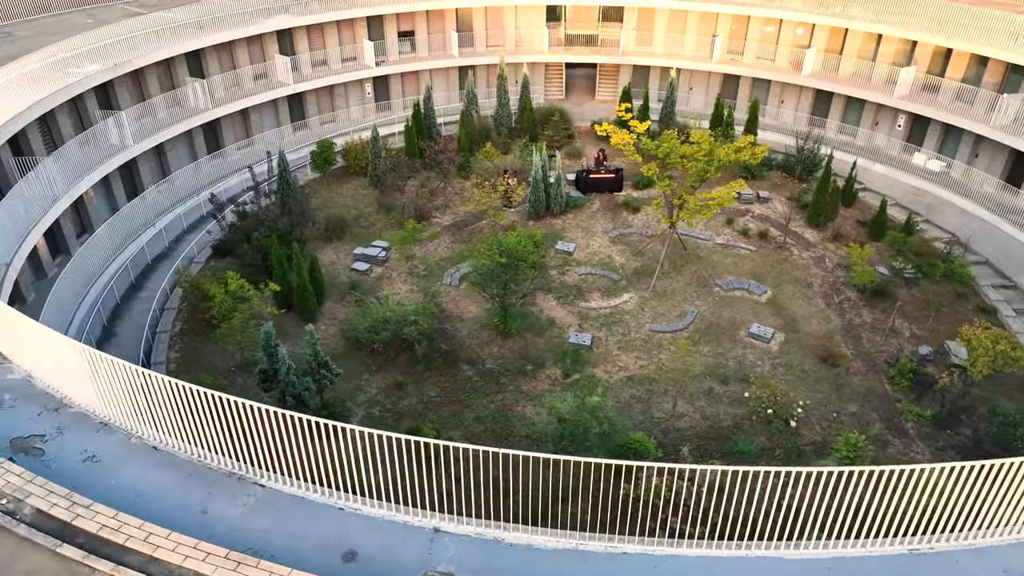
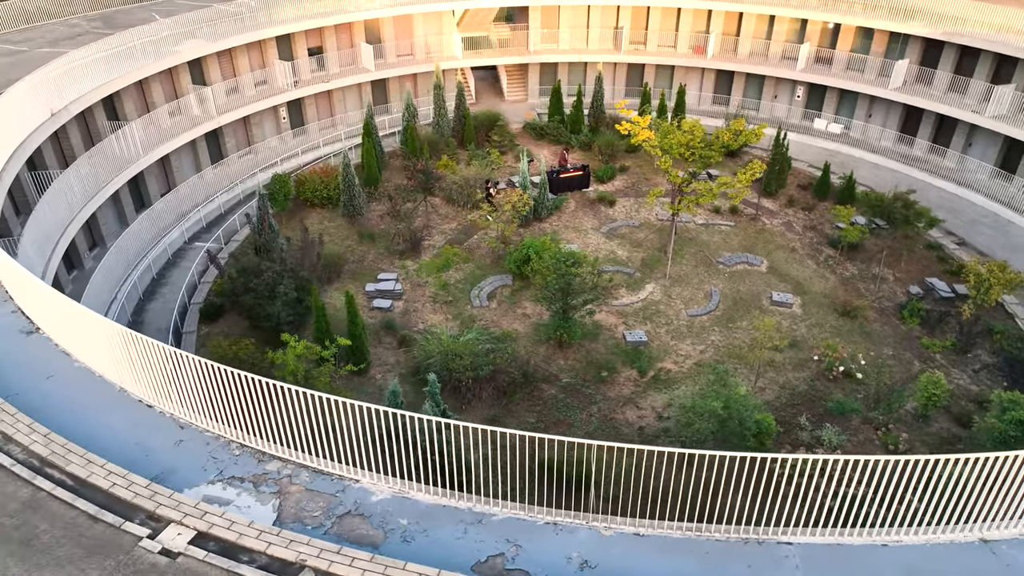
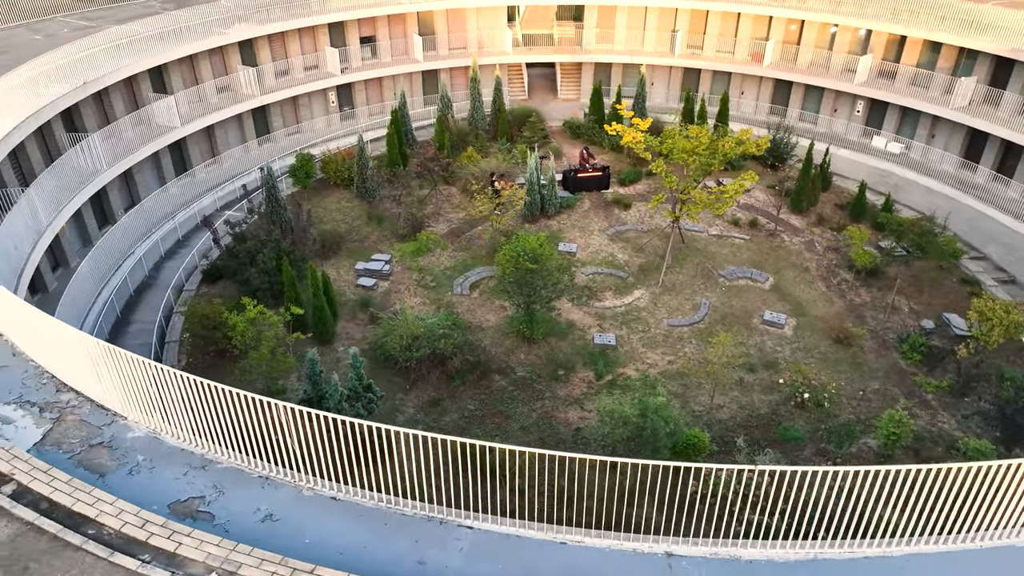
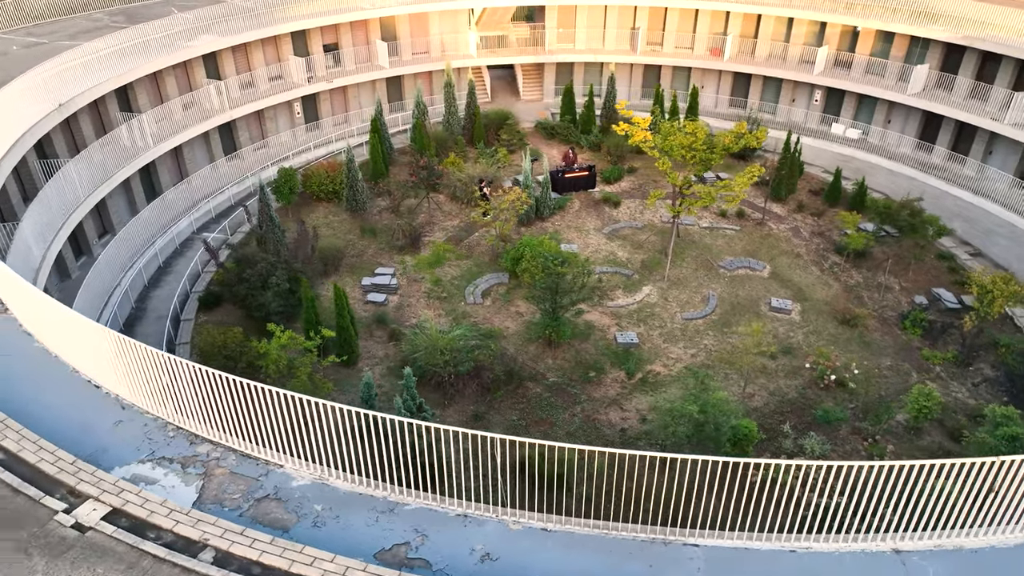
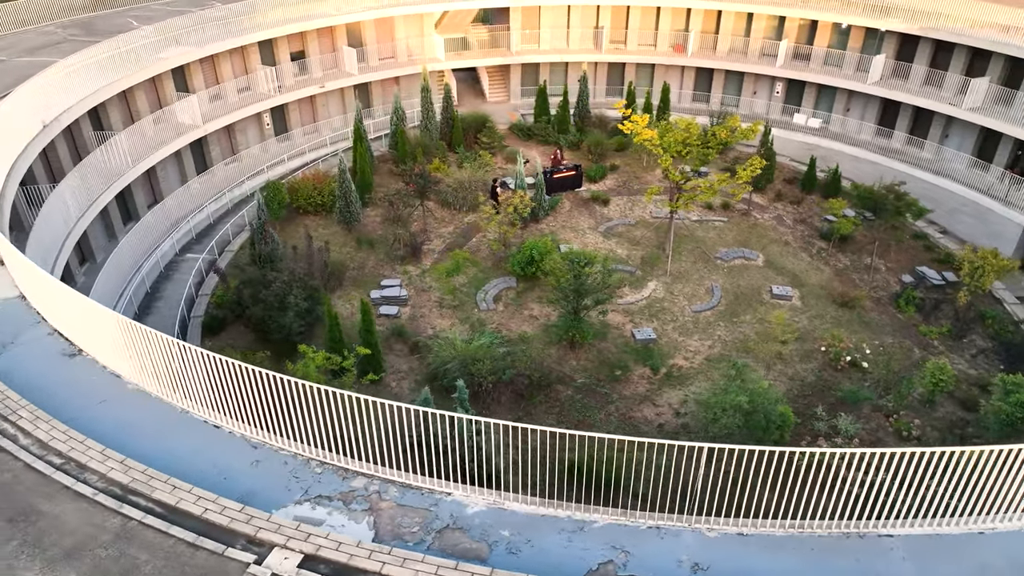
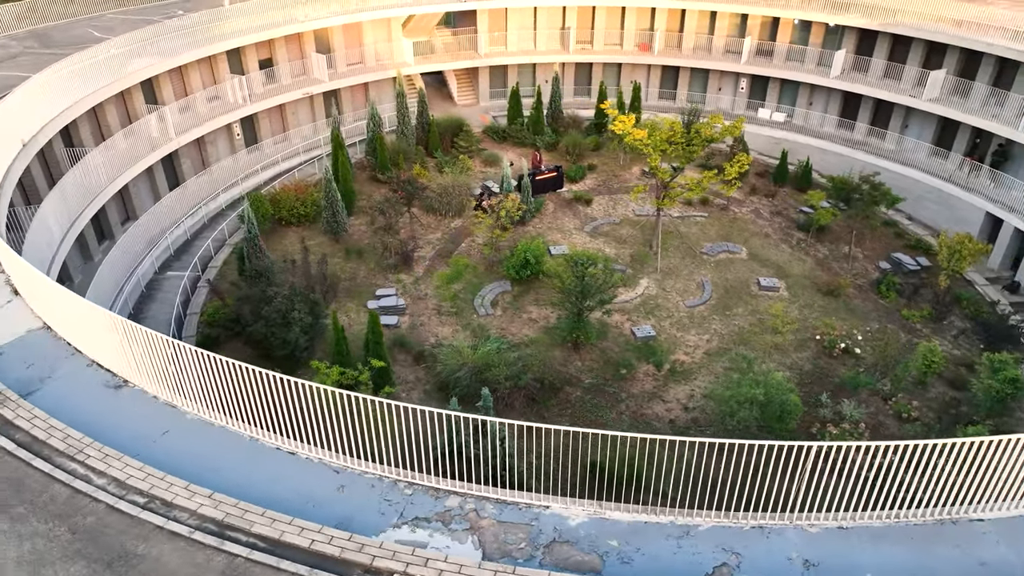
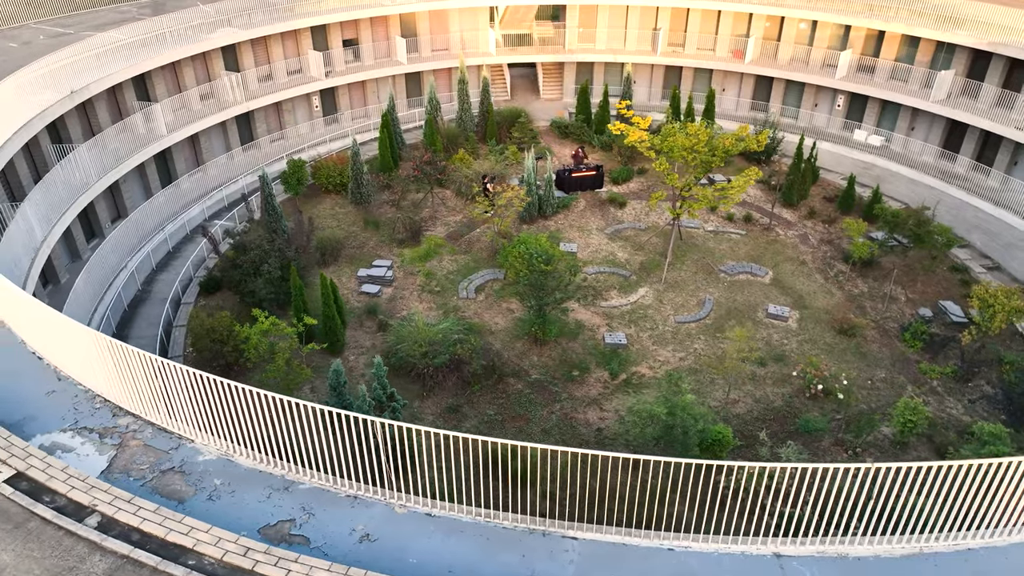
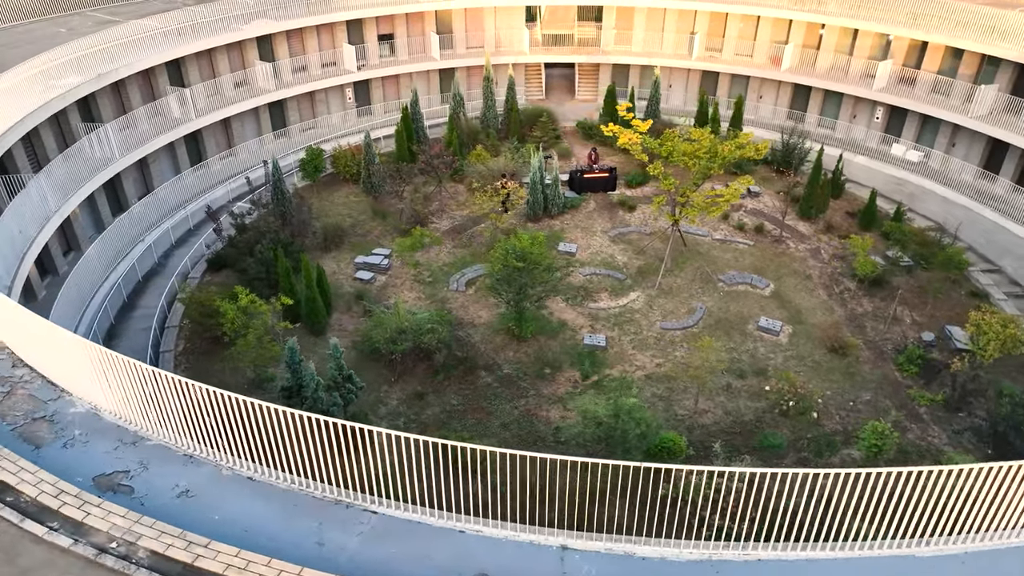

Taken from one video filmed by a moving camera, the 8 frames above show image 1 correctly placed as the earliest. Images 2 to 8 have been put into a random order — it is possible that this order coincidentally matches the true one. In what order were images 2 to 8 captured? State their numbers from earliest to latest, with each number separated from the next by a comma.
8, 3, 7, 4, 2, 5, 6
